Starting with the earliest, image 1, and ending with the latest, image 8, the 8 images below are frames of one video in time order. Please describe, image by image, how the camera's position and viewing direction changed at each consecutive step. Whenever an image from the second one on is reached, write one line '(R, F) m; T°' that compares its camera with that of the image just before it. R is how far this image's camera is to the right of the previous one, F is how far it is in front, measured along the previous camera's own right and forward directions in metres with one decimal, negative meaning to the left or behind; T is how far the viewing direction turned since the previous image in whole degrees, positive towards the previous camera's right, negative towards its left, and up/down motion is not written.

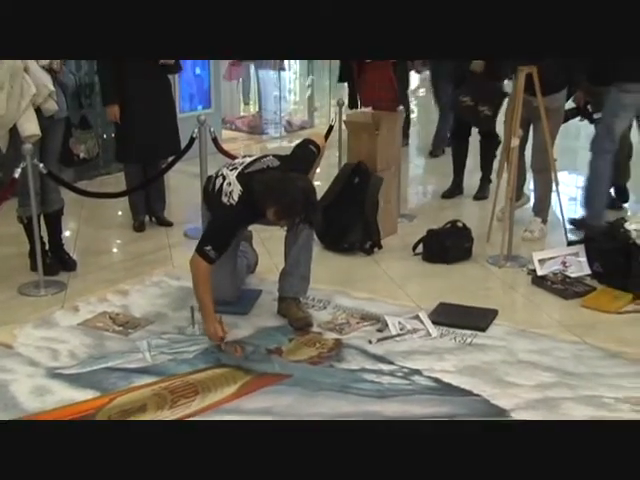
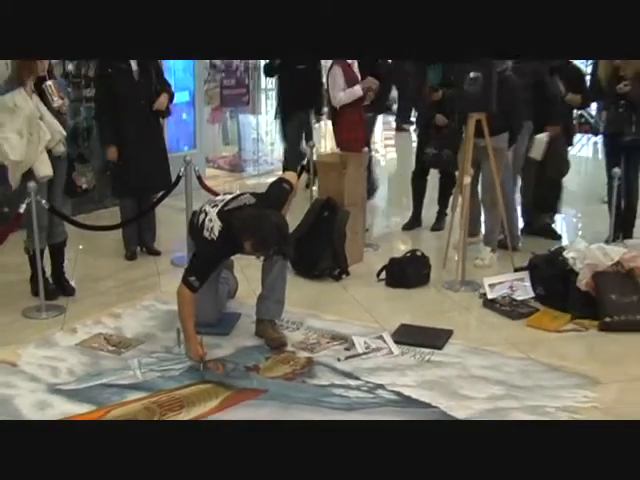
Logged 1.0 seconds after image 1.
(-0.4, -0.4) m; +6°
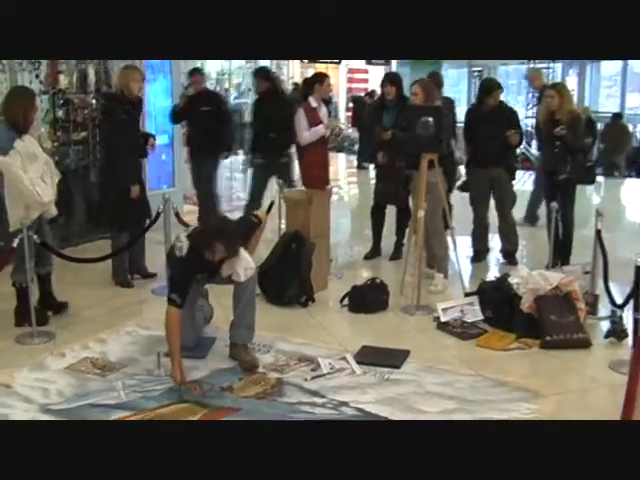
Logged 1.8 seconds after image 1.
(-0.2, -0.4) m; +4°
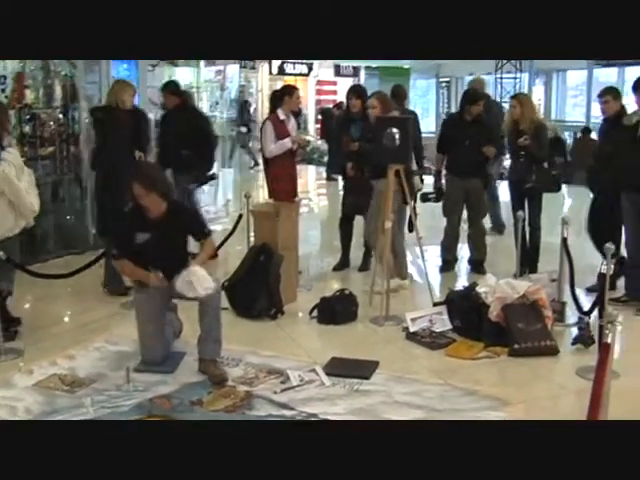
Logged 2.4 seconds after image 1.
(+0.1, 0.0) m; +1°
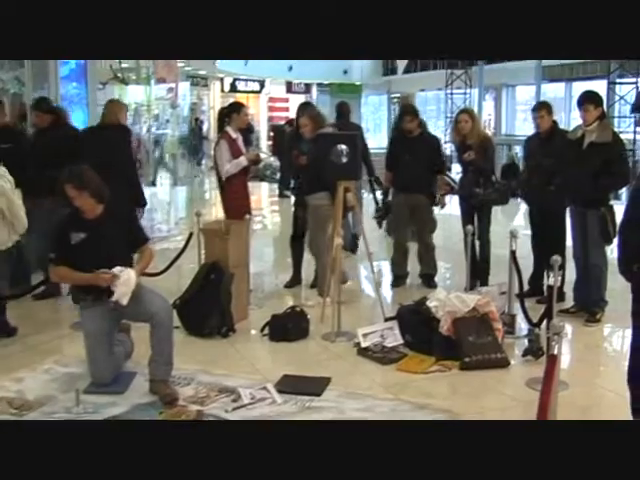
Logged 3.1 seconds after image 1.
(+0.1, 0.0) m; +1°
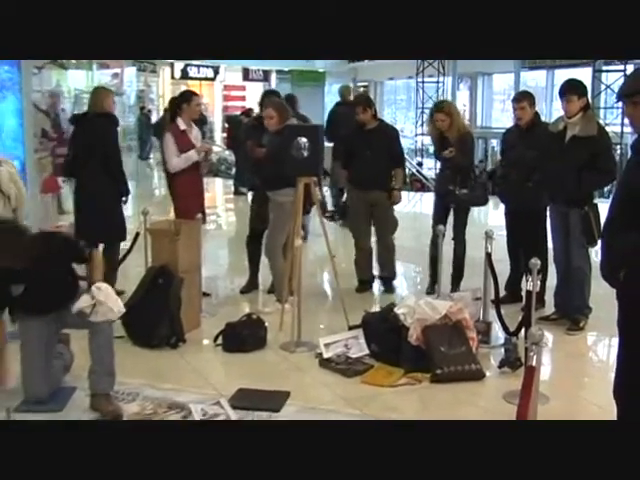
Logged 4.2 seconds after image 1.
(+0.1, +0.4) m; +2°
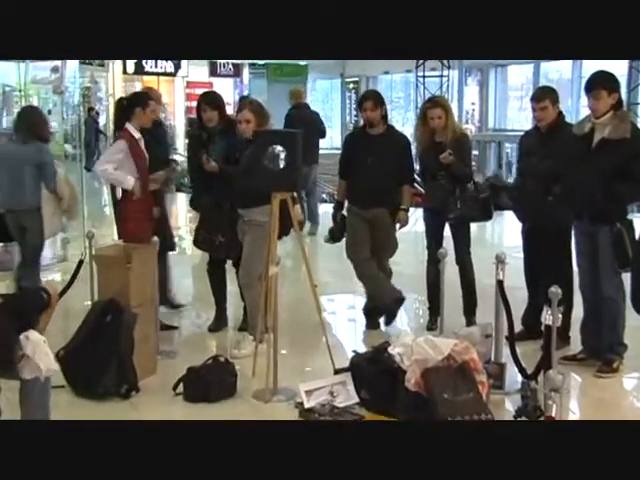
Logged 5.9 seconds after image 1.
(+0.1, +0.8) m; 0°
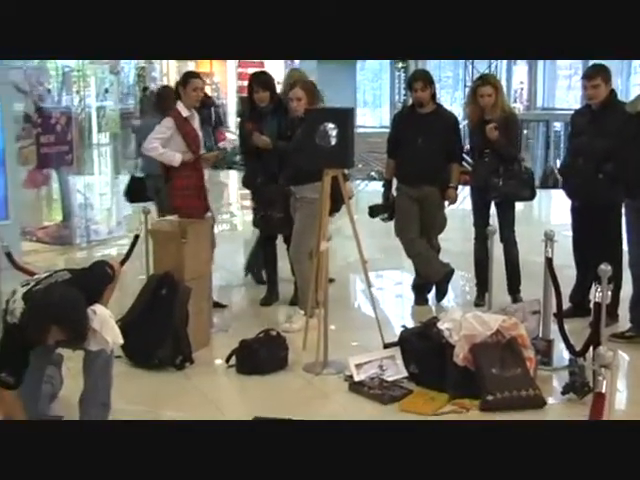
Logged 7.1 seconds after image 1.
(0.0, -0.1) m; -2°
